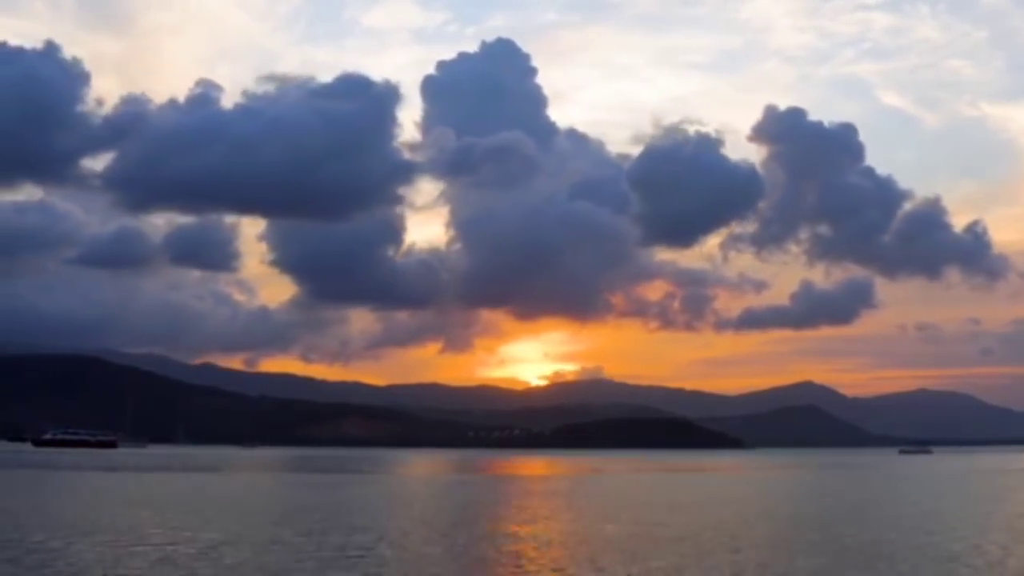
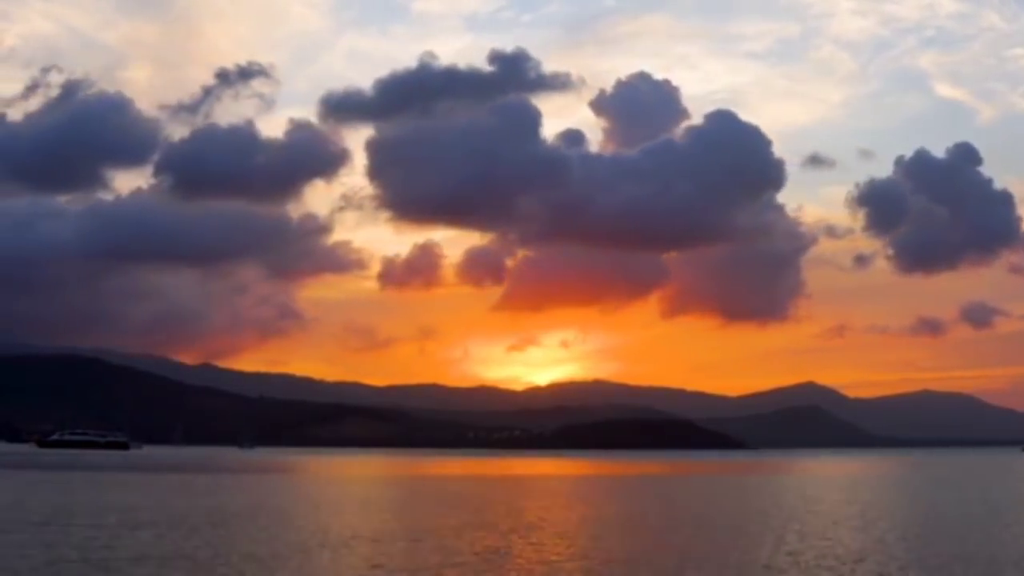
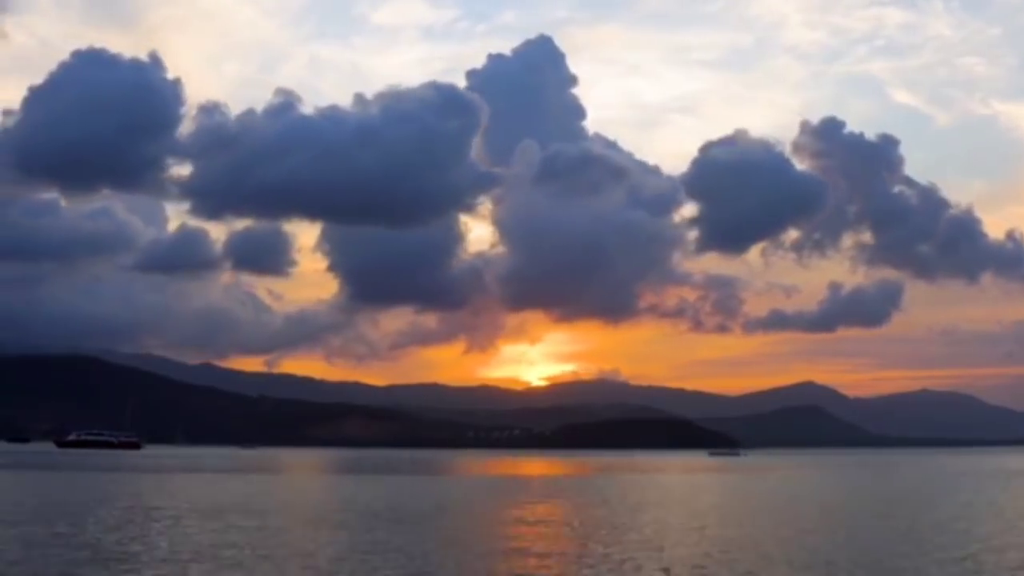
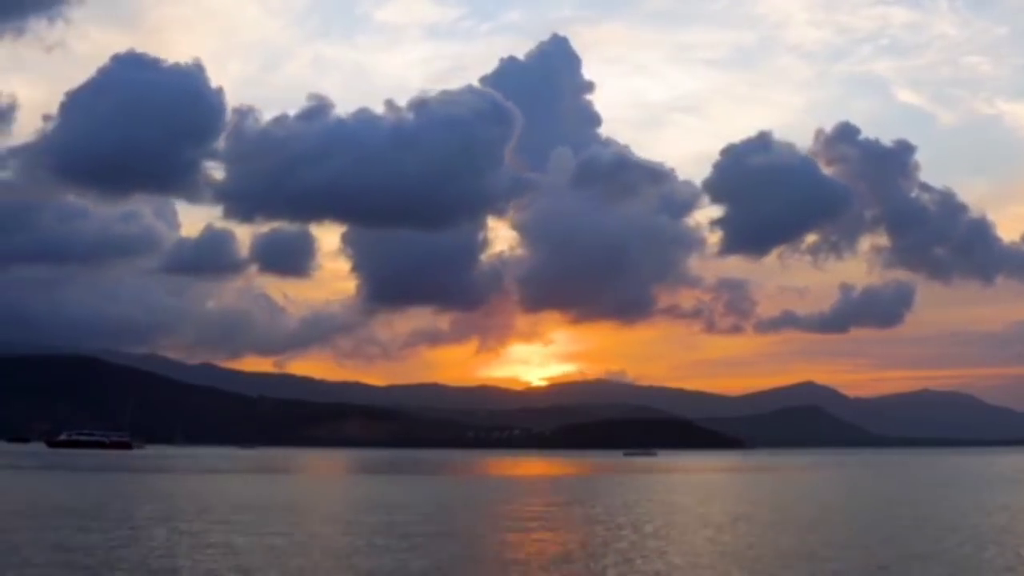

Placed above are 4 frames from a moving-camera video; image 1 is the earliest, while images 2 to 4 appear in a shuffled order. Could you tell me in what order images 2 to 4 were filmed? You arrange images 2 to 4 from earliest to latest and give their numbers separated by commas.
3, 4, 2
